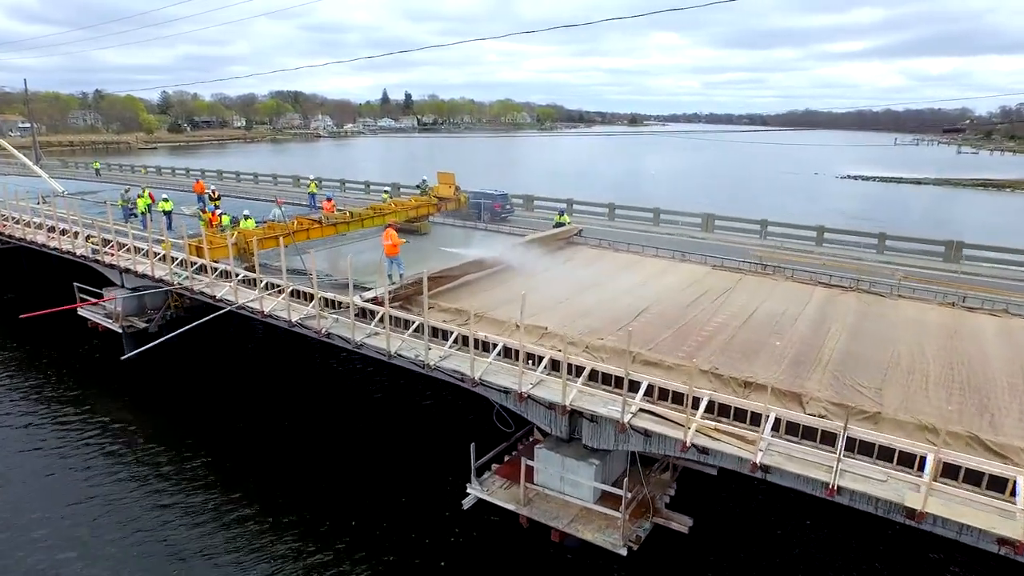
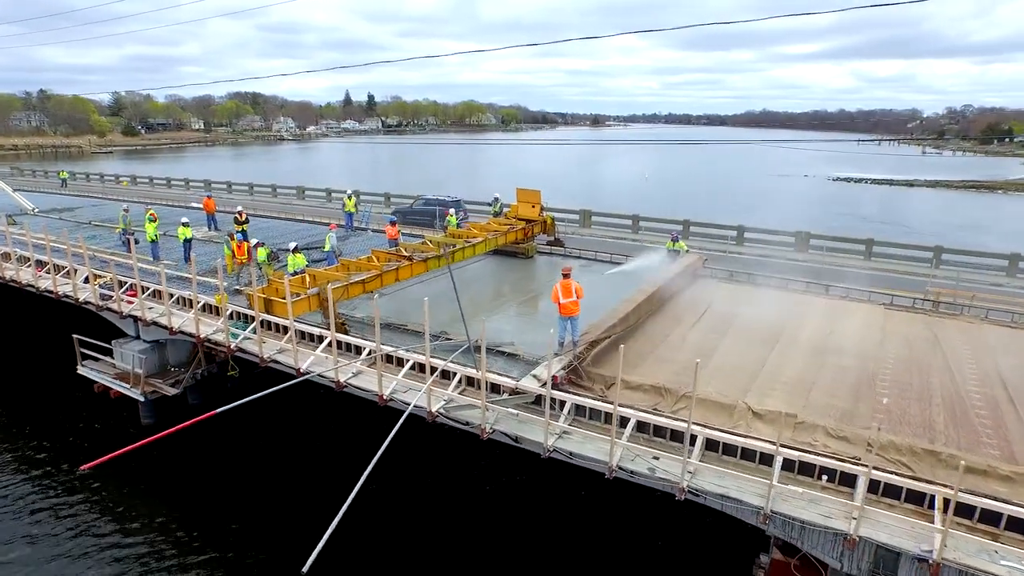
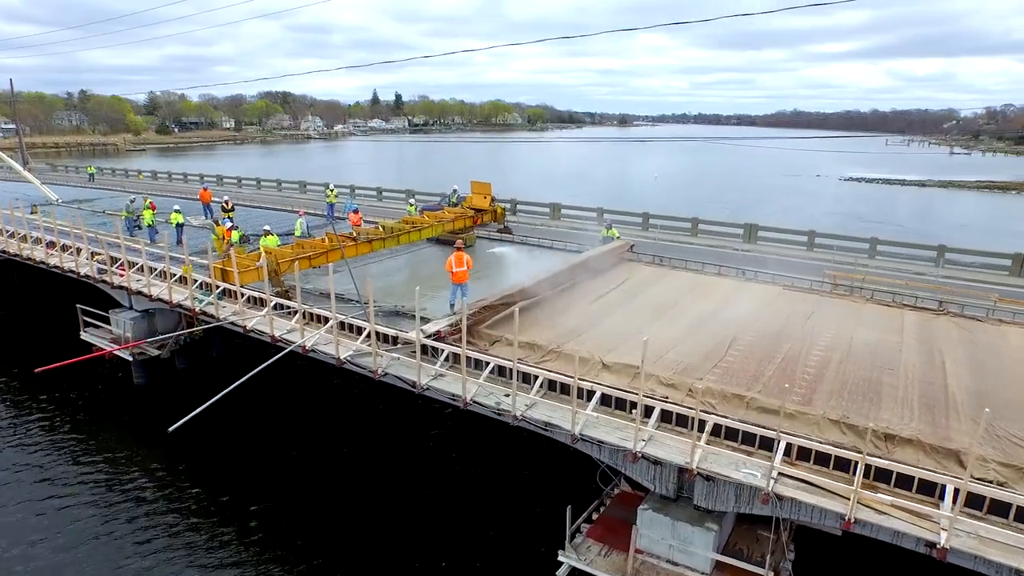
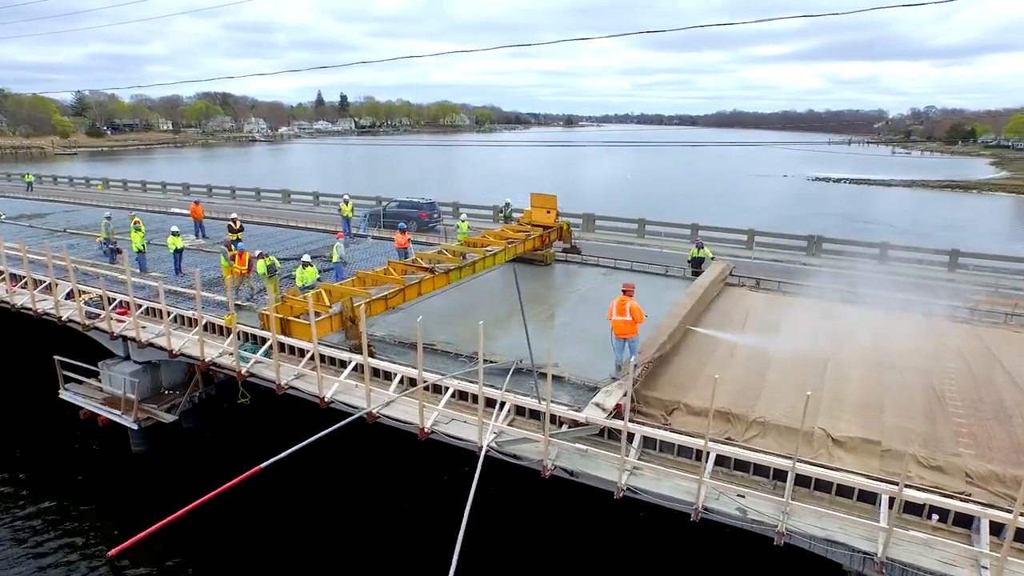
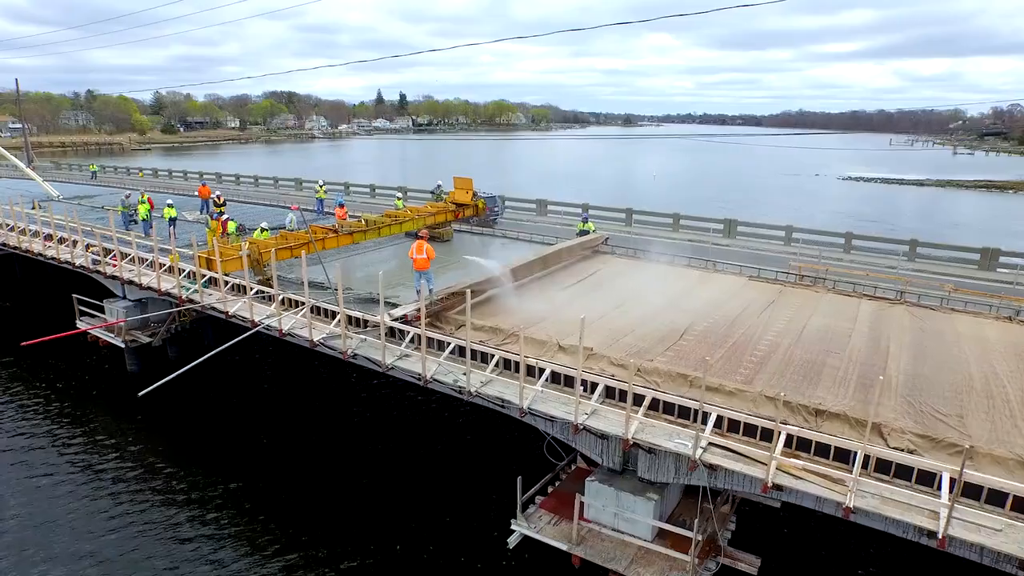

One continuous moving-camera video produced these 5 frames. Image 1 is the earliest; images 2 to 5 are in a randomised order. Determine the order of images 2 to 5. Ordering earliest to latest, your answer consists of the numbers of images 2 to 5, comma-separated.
5, 3, 2, 4
